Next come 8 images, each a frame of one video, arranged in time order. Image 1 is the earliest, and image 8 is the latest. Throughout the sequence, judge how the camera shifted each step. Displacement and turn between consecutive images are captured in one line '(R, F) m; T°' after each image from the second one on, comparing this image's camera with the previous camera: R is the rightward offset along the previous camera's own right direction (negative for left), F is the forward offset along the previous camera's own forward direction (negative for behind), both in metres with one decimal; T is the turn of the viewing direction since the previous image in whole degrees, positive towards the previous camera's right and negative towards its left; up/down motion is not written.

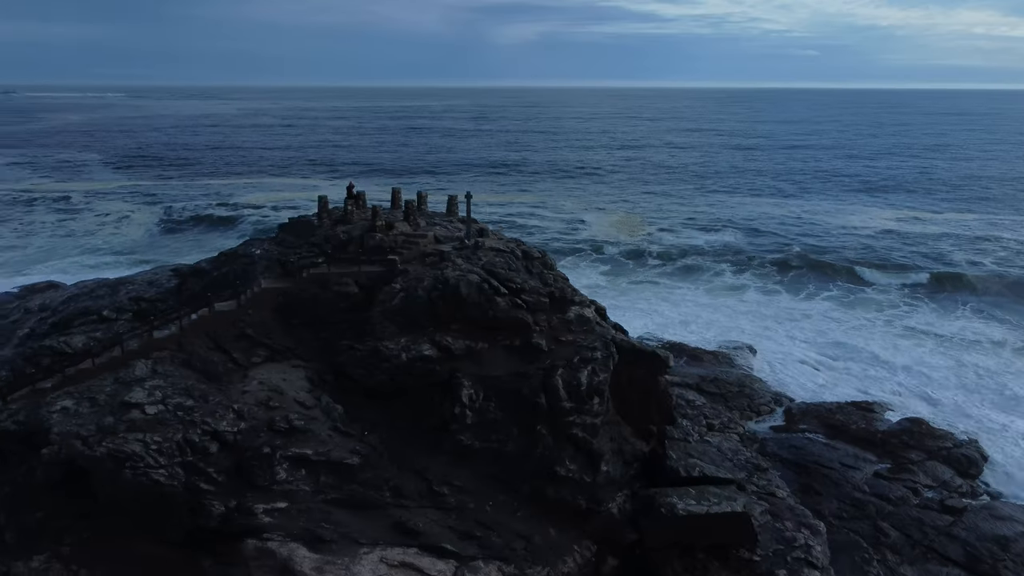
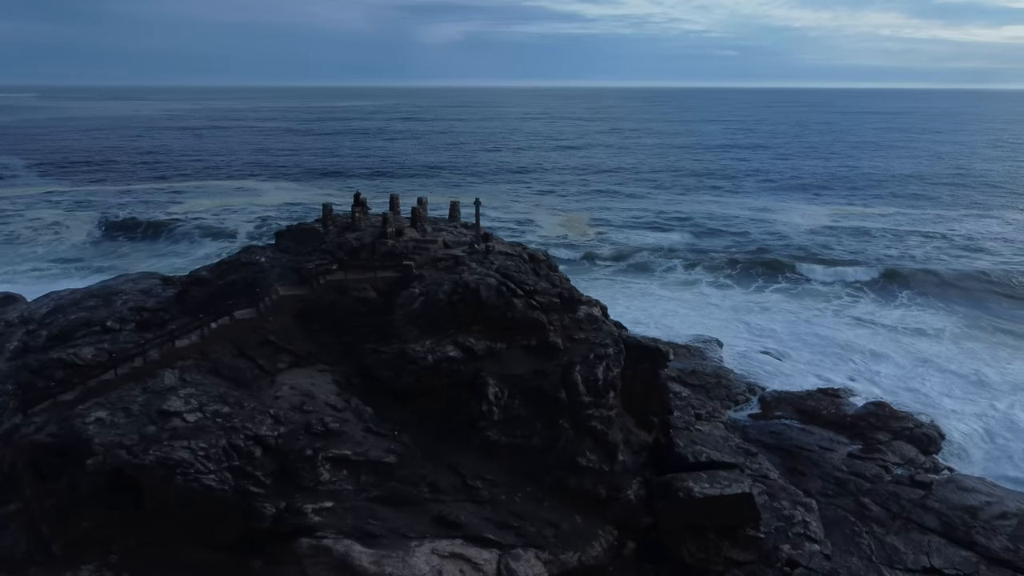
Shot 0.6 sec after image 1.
(-1.4, -0.6) m; +5°
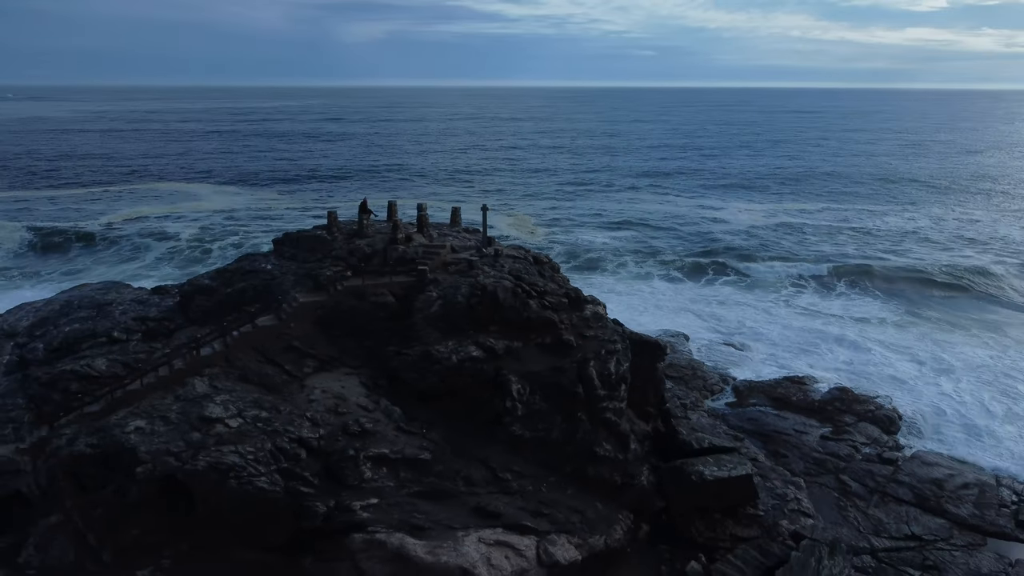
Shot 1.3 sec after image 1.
(-1.5, -0.6) m; +5°
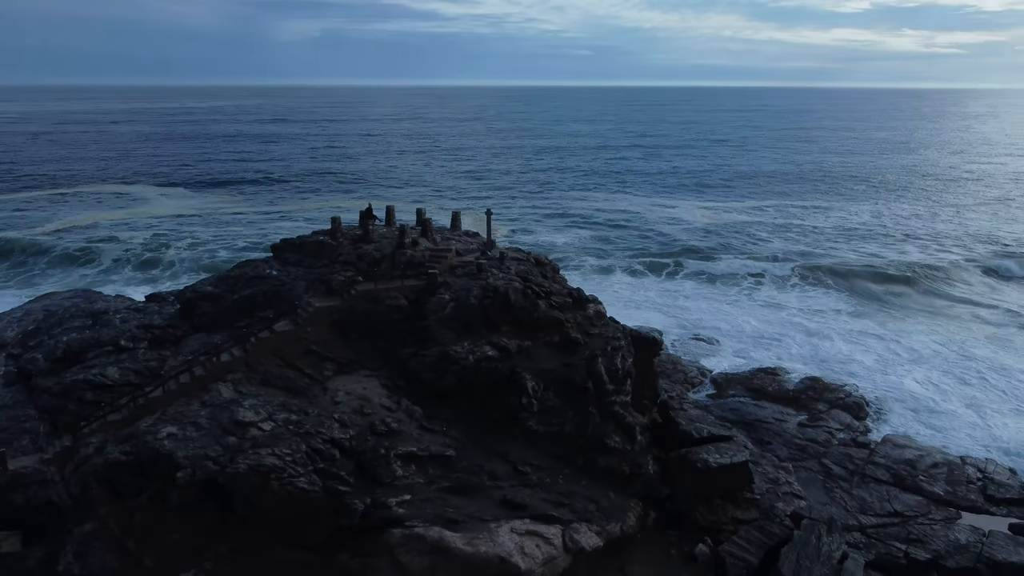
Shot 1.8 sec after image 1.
(-1.2, -0.5) m; +4°
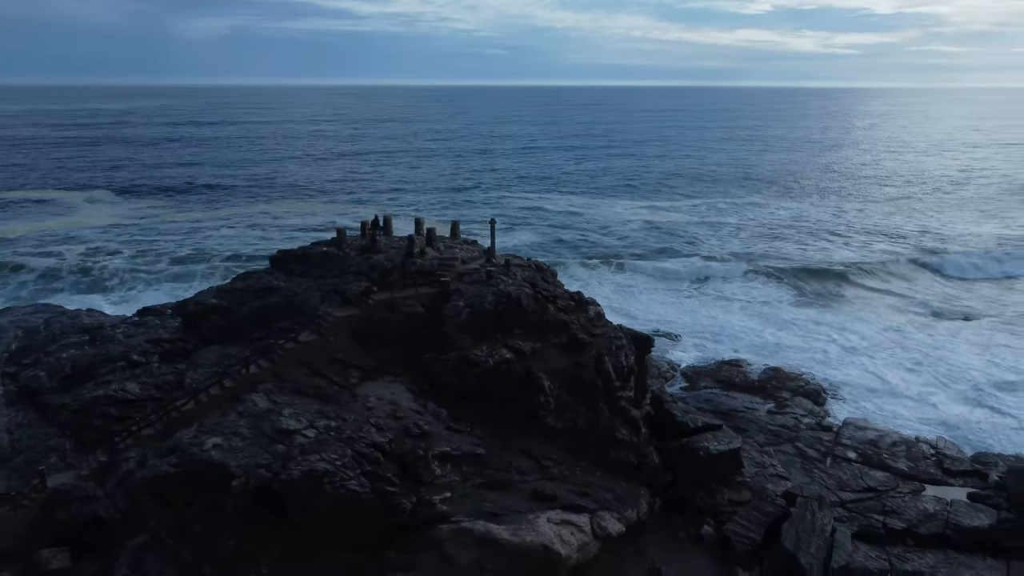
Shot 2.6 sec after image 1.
(-1.7, -0.8) m; +6°
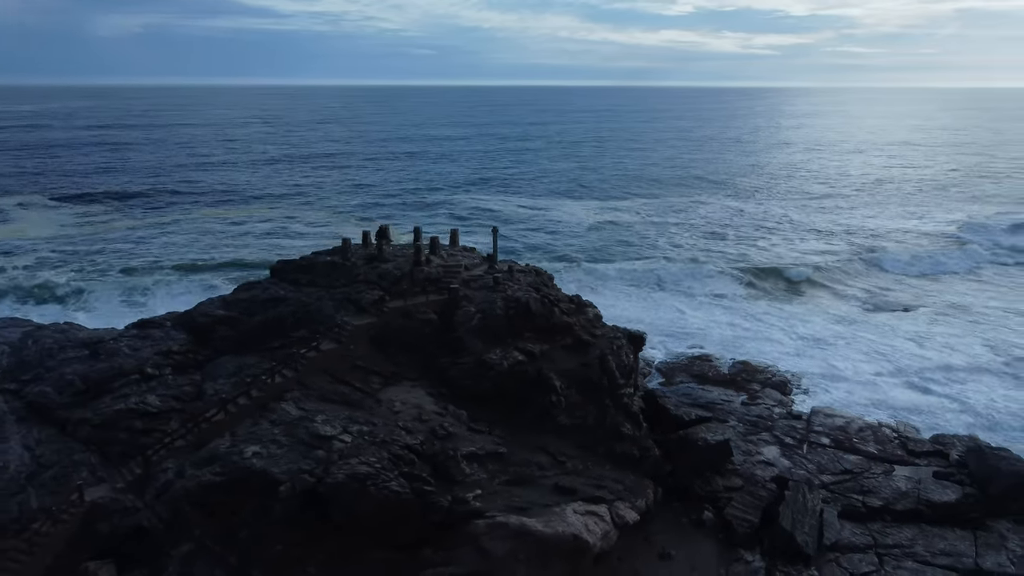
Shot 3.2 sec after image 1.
(-1.5, -0.7) m; +5°
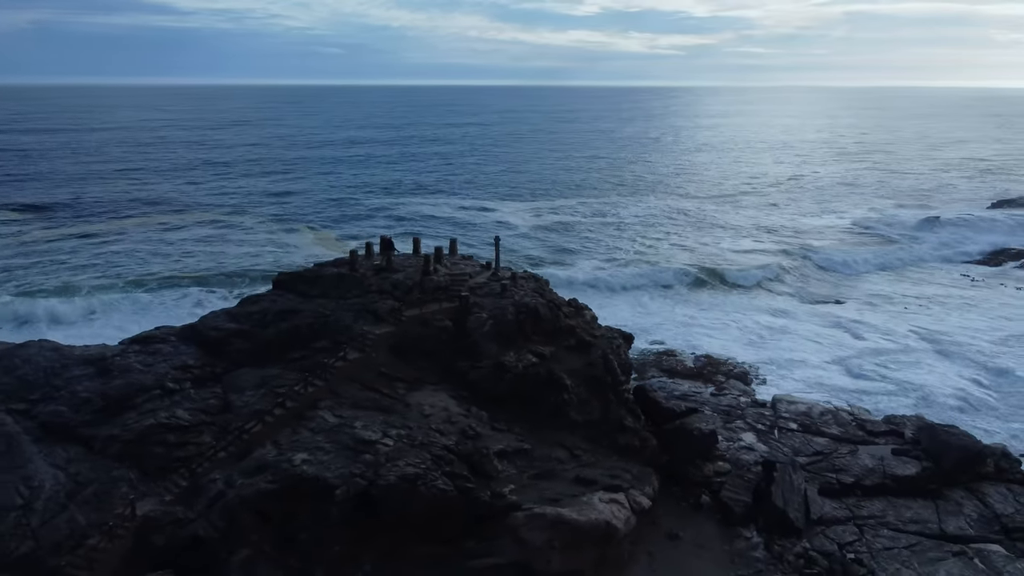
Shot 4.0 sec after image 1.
(-1.9, -0.9) m; +6°
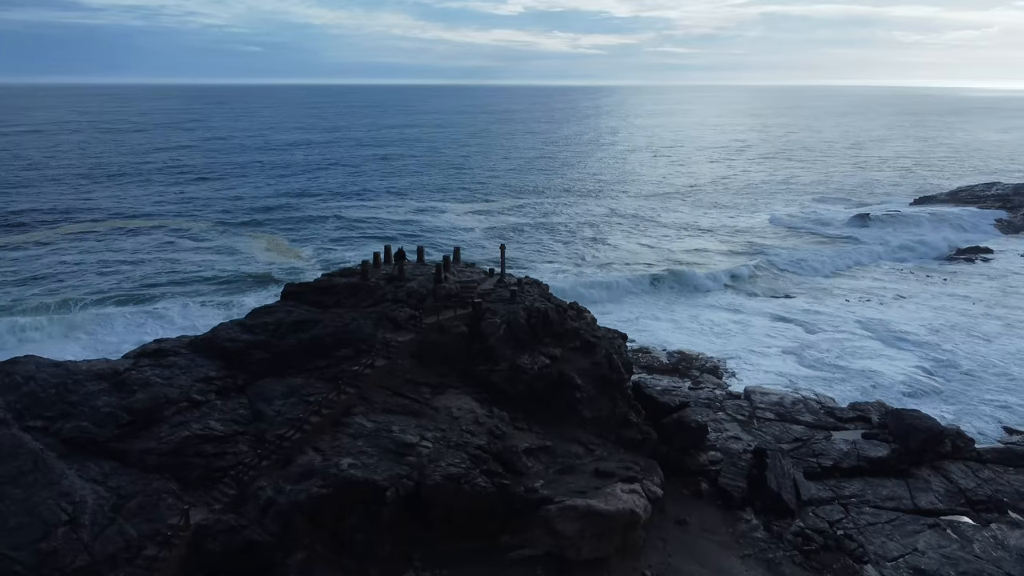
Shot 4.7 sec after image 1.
(-1.8, -0.8) m; +5°
